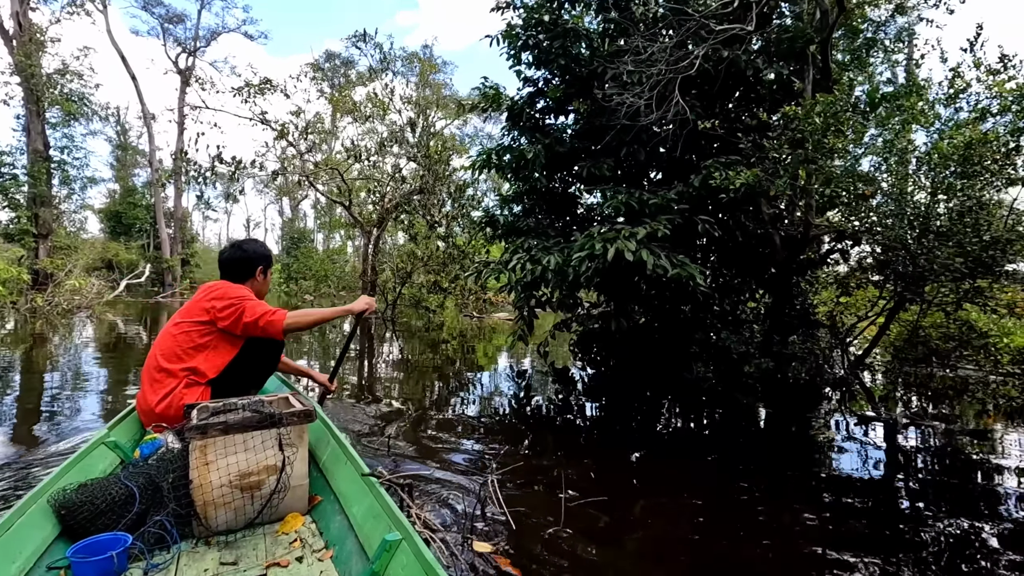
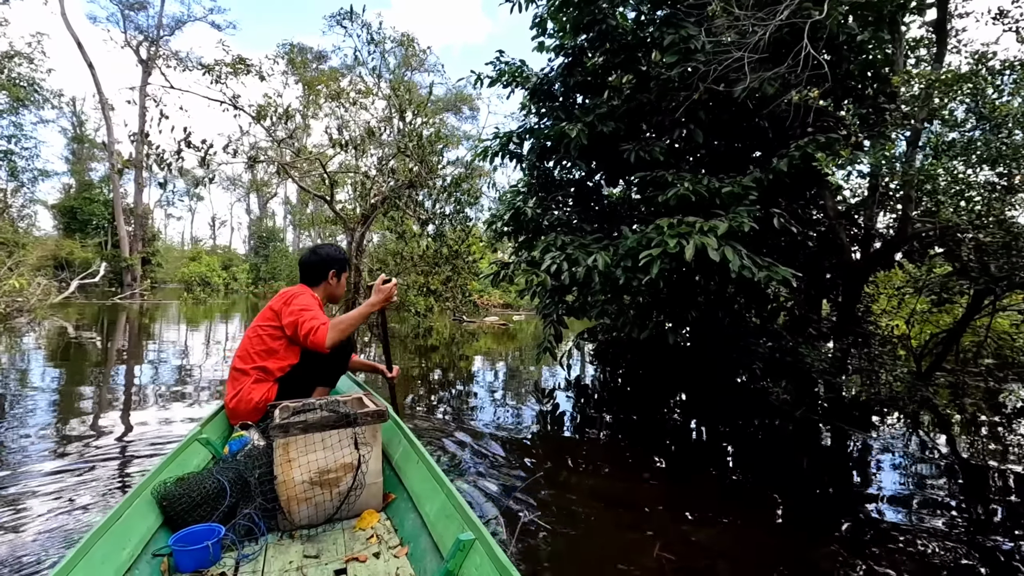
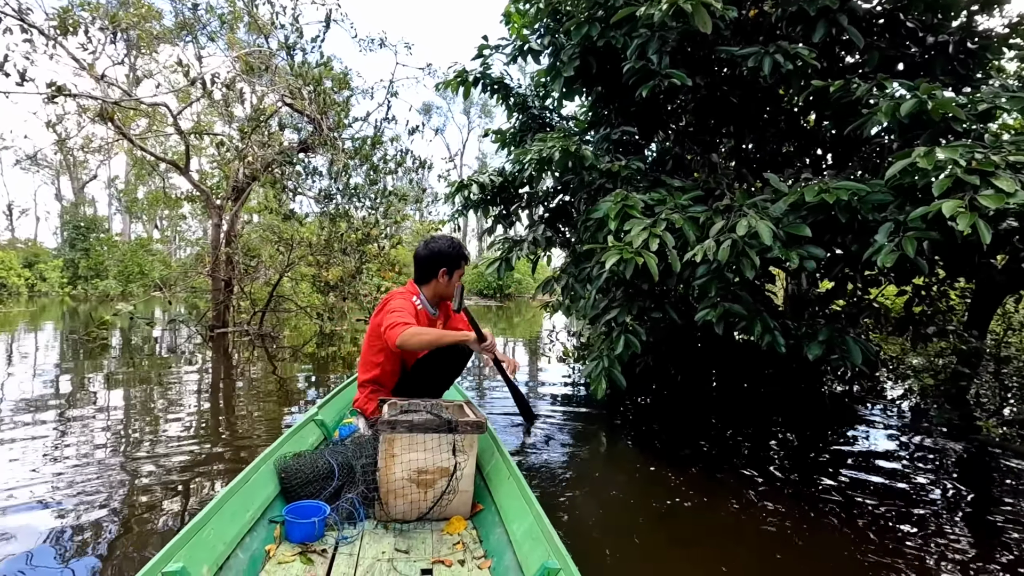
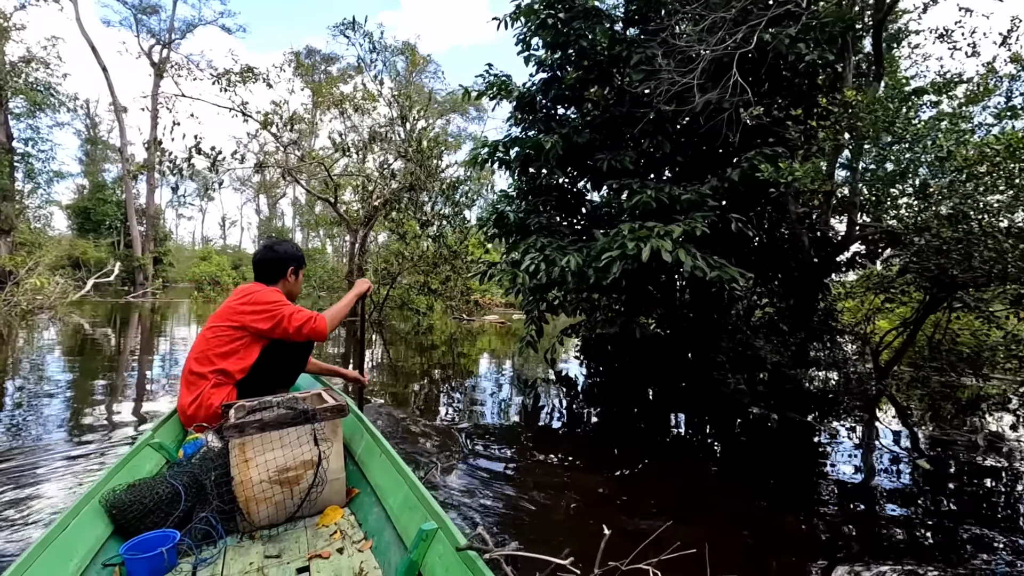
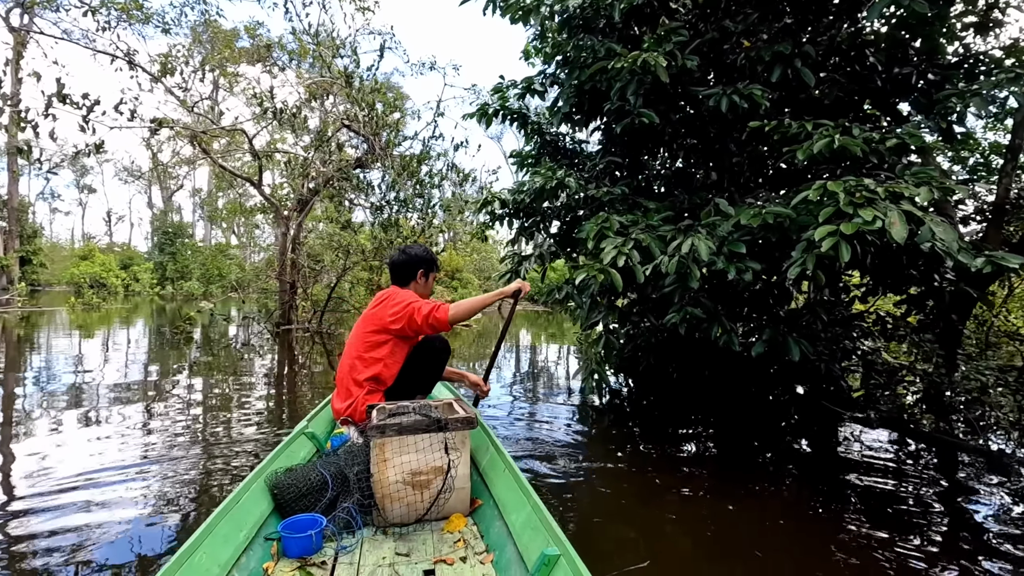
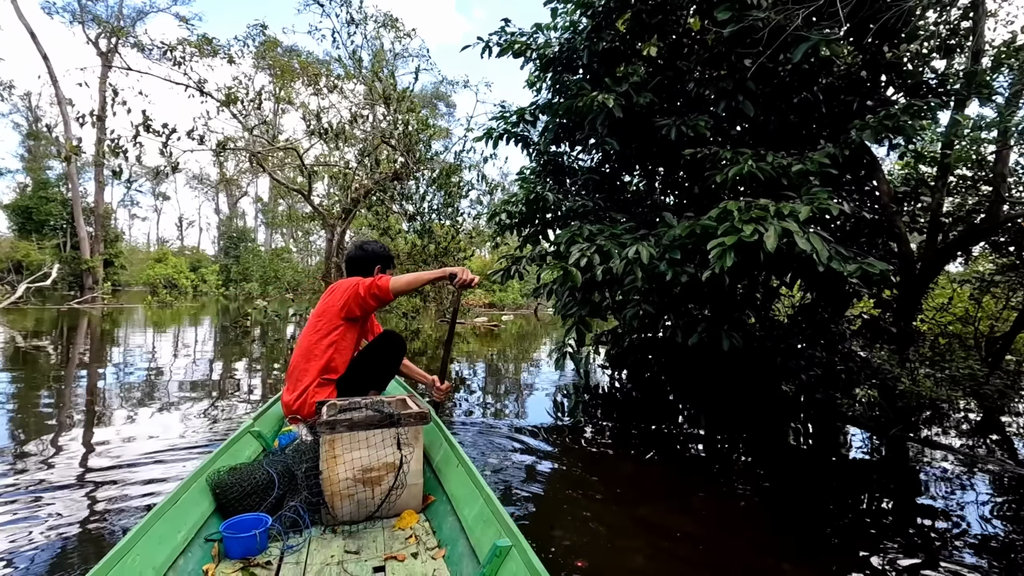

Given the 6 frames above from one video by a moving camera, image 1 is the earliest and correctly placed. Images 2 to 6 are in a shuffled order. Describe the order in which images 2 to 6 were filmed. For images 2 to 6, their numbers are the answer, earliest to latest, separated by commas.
4, 2, 6, 5, 3
